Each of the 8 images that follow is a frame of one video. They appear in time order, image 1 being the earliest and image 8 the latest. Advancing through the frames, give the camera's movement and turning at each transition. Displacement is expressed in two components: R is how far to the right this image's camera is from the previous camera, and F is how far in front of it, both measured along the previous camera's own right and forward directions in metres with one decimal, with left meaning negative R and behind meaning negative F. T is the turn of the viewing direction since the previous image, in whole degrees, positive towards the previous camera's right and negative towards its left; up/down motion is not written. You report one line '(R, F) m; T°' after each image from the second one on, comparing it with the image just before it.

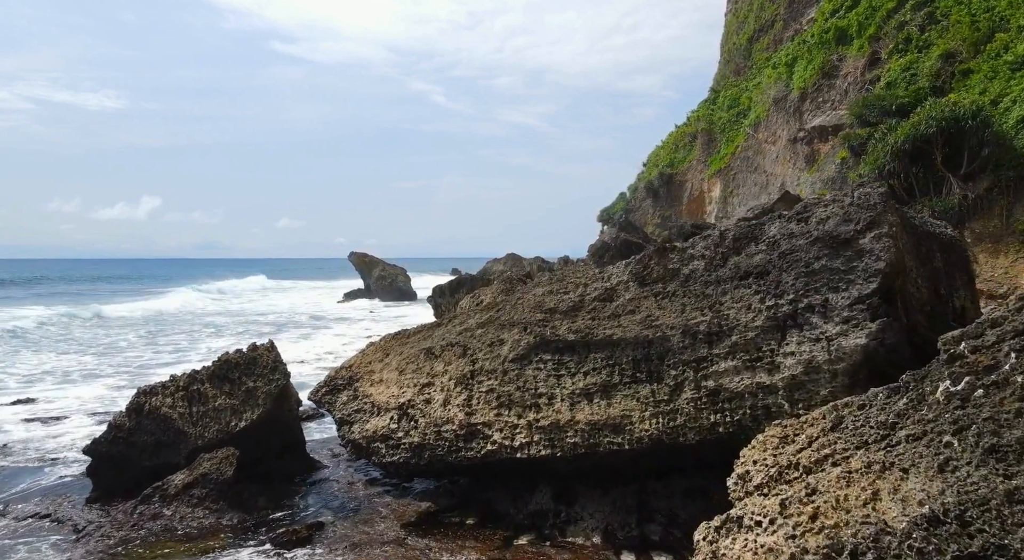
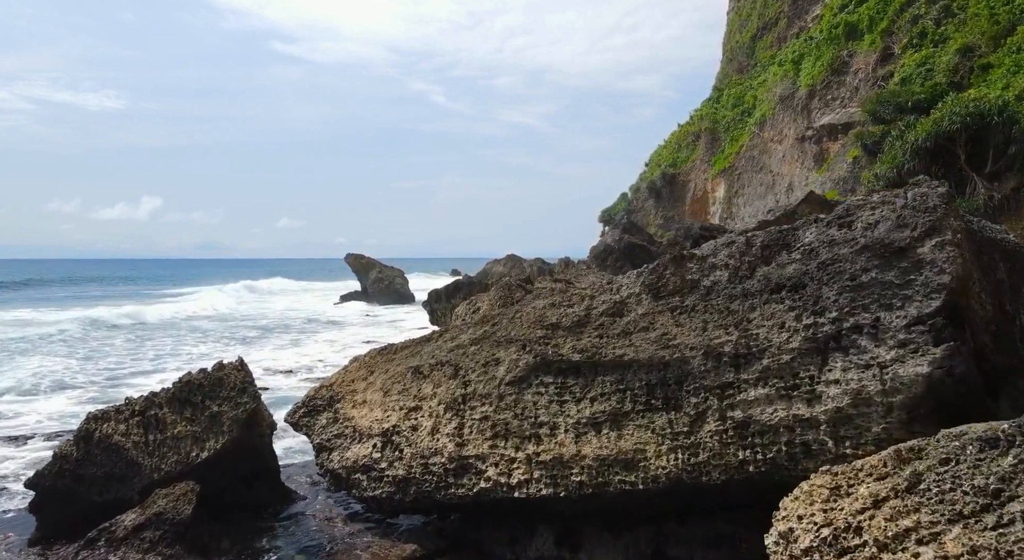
(0.0, +0.9) m; 0°
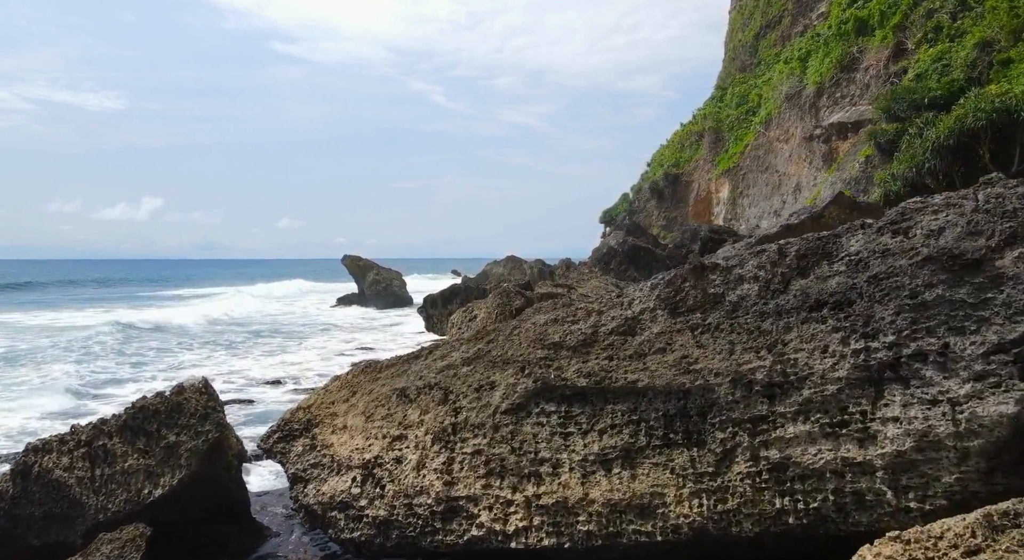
(0.0, +0.9) m; 0°
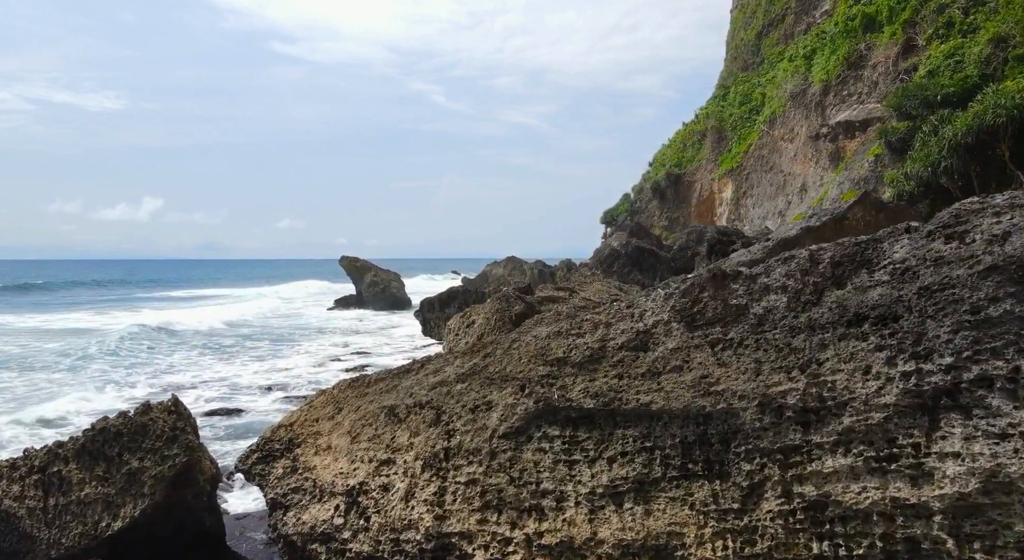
(0.0, +0.6) m; 0°
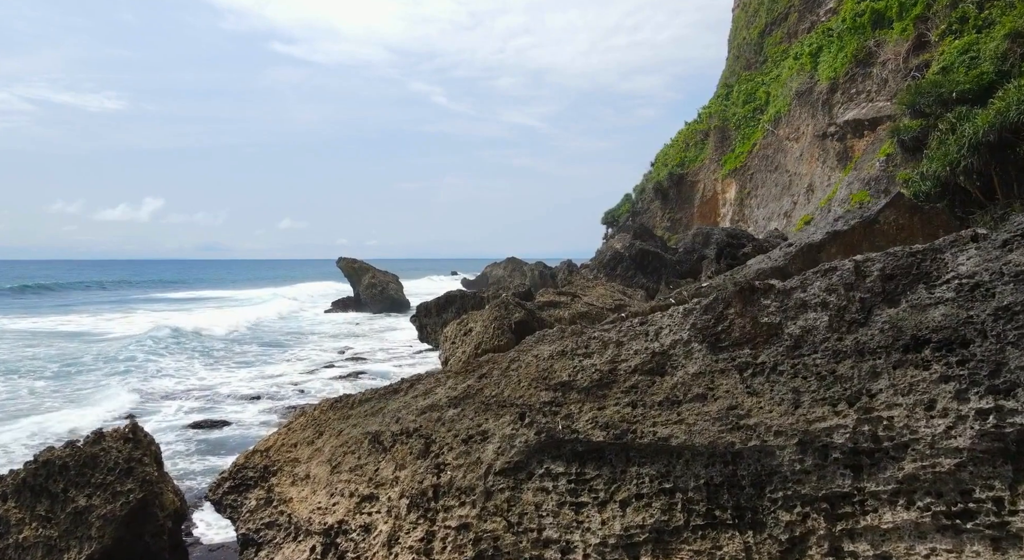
(0.0, +0.7) m; 0°
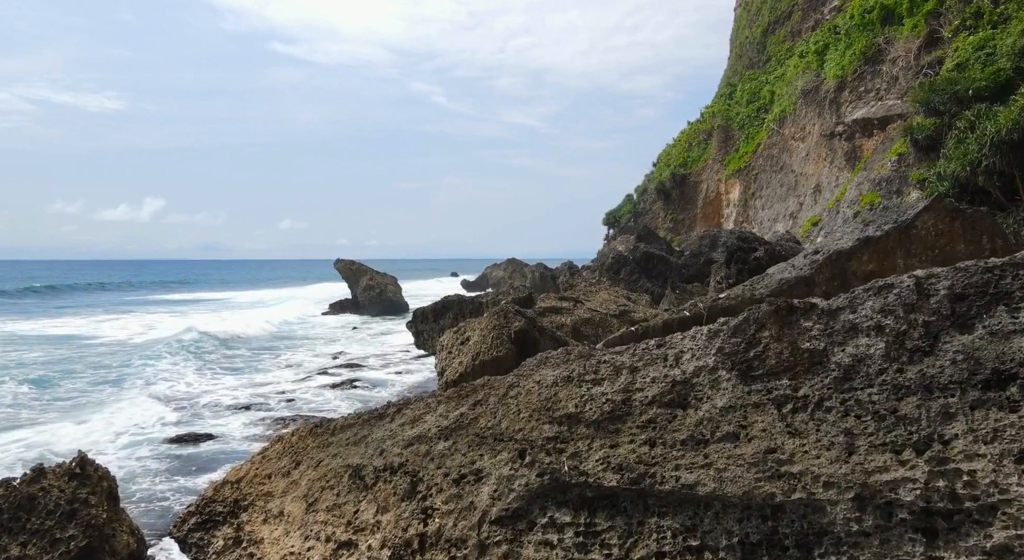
(0.0, +0.7) m; 0°
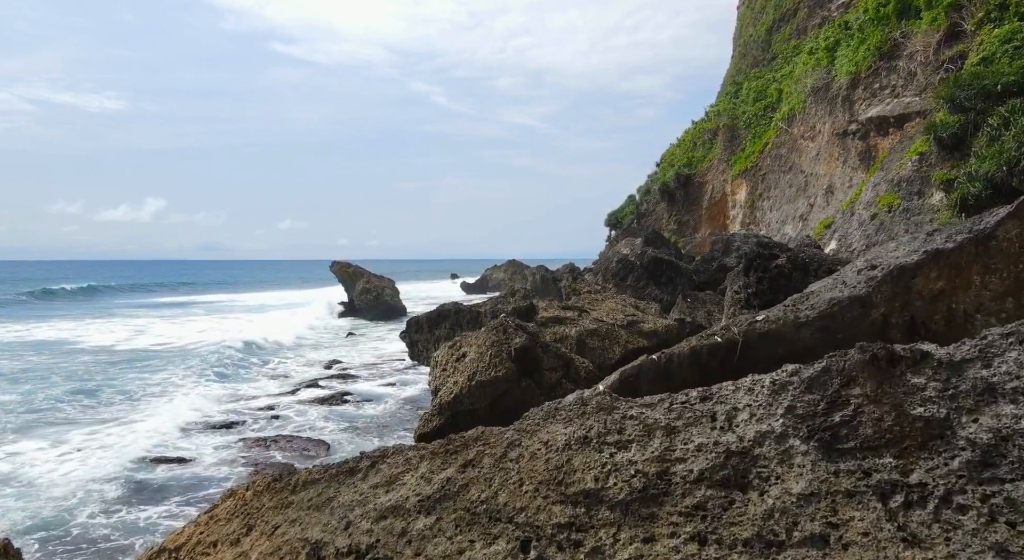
(0.0, +1.1) m; 0°
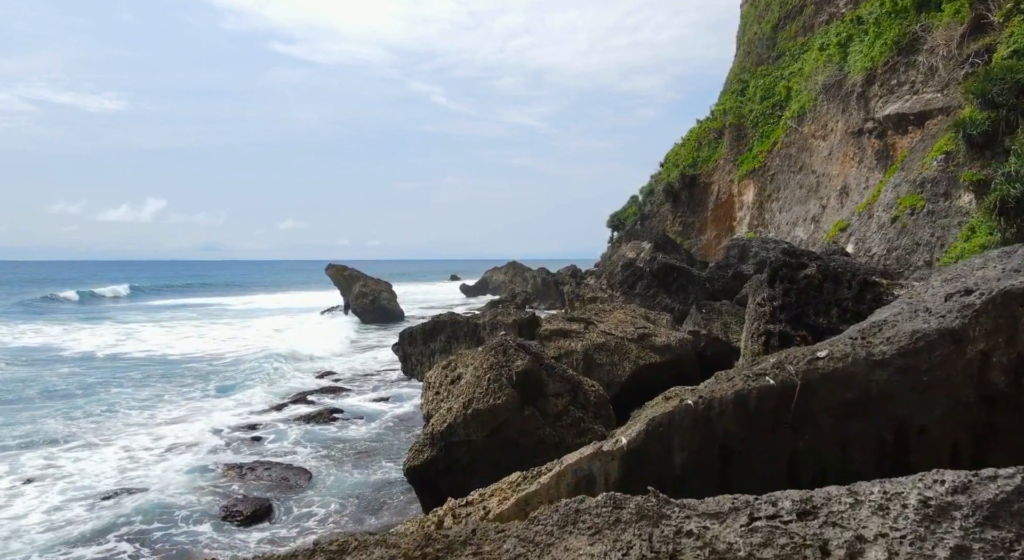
(0.0, +1.2) m; 0°
